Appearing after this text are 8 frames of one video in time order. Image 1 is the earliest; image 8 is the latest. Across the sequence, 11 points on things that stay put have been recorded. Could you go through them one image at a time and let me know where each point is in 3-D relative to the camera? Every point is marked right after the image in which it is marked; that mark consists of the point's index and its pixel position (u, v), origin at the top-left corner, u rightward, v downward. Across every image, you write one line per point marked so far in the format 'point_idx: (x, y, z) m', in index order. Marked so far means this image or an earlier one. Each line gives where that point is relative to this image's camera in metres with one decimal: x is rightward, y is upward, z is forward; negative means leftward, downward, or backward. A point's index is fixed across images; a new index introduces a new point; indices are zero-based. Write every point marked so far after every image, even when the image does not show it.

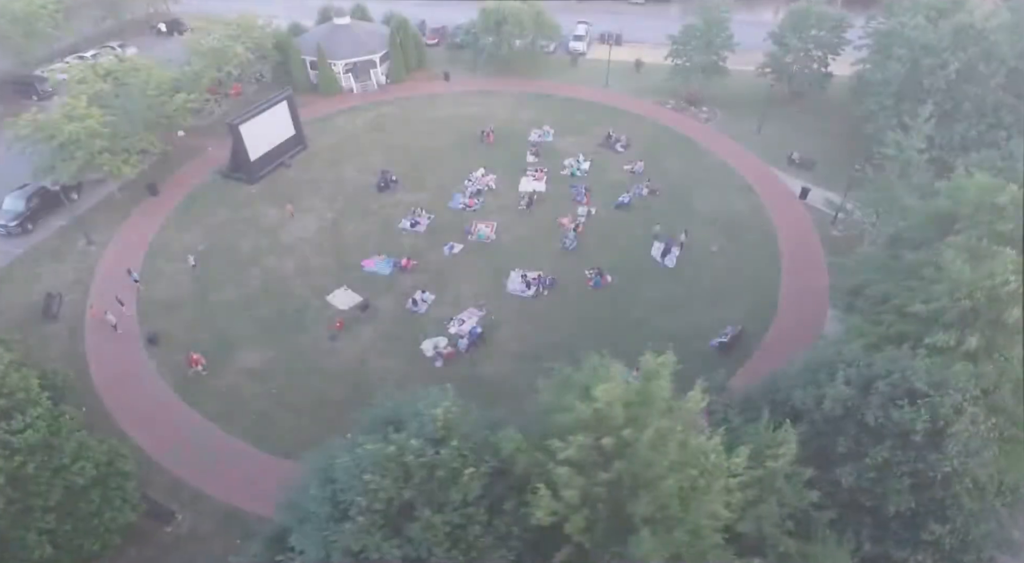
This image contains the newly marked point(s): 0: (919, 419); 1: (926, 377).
0: (+9.1, -3.0, +12.7) m
1: (+9.6, -2.2, +13.2) m
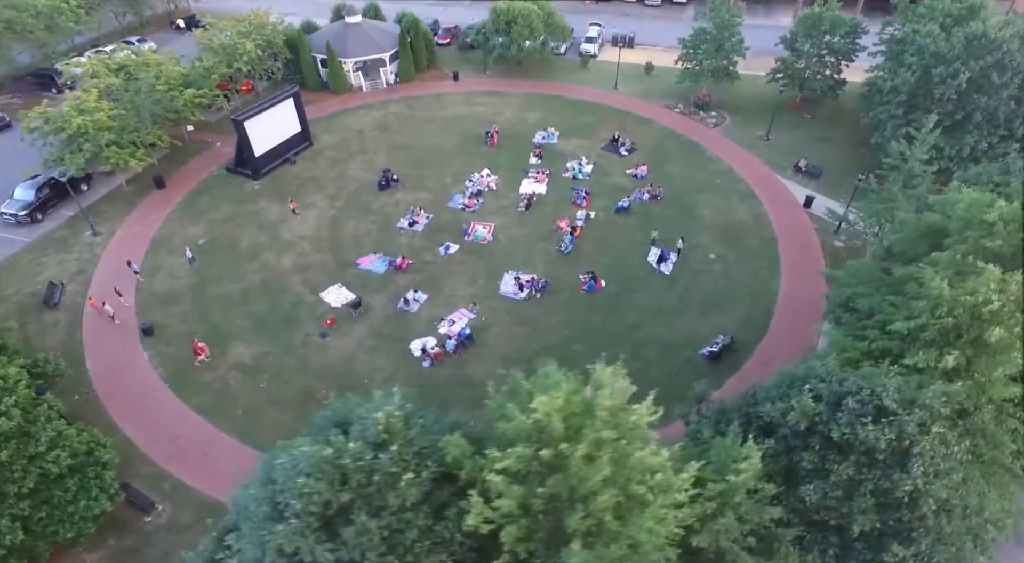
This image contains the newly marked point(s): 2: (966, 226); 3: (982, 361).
0: (+8.1, -3.4, +12.4) m
1: (+8.8, -2.6, +12.9) m
2: (+13.3, +1.7, +16.3) m
3: (+11.8, -2.0, +14.0) m
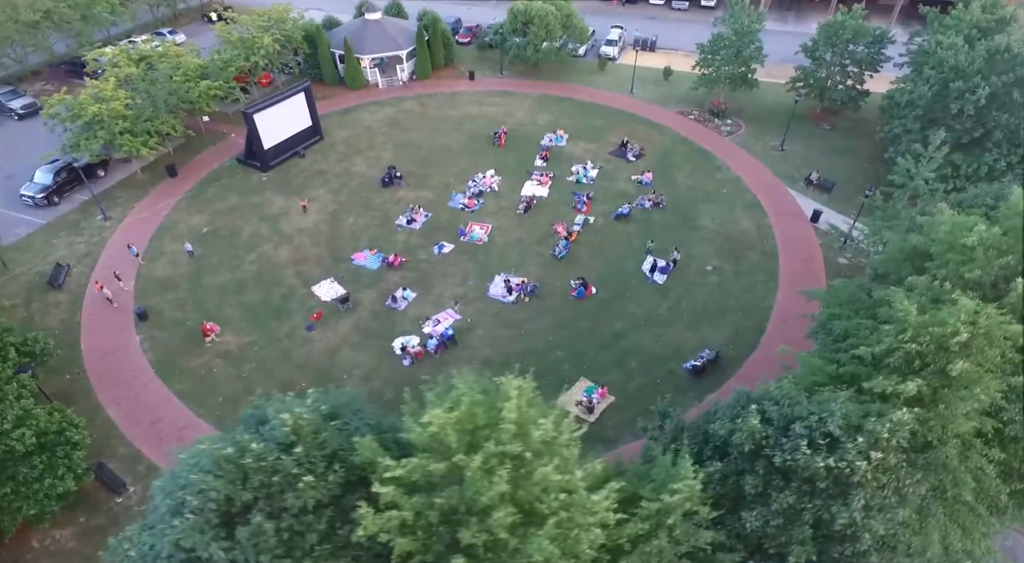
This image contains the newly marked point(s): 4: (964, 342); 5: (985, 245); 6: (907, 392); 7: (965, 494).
0: (+6.6, -3.9, +11.9) m
1: (+7.3, -3.1, +12.4) m
2: (+12.2, +0.9, +15.5) m
3: (+10.4, -2.6, +13.4) m
4: (+10.7, -1.4, +13.1) m
5: (+12.6, +0.9, +14.7) m
6: (+9.4, -2.6, +13.2) m
7: (+10.9, -5.1, +13.3) m
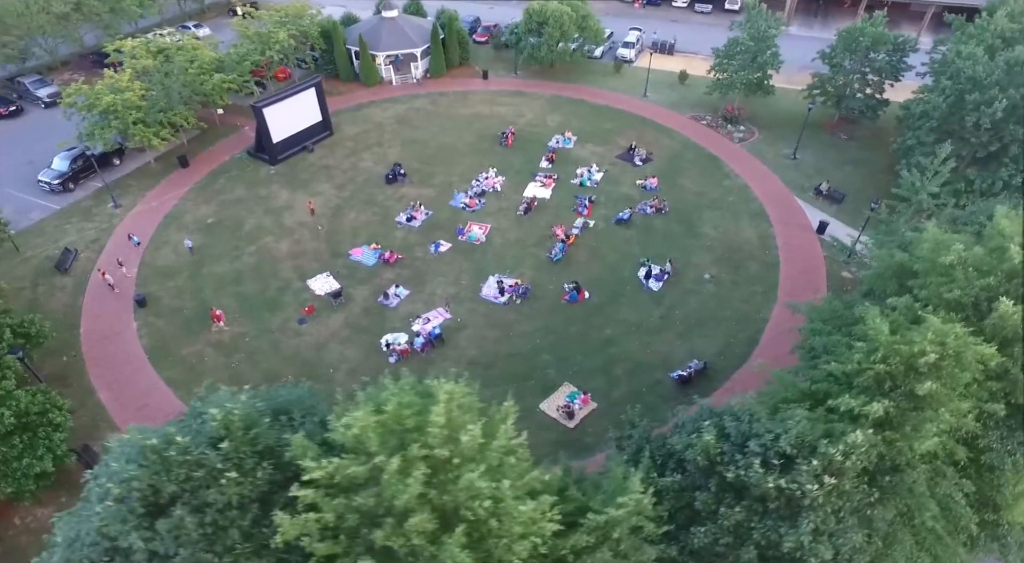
0: (+5.4, -4.2, +11.5) m
1: (+6.1, -3.4, +12.0) m
2: (+11.3, +0.4, +14.9) m
3: (+9.3, -3.1, +12.9) m
4: (+9.6, -1.9, +12.6) m
5: (+11.6, +0.4, +14.1) m
6: (+8.3, -3.0, +12.7) m
7: (+9.7, -5.6, +12.8) m
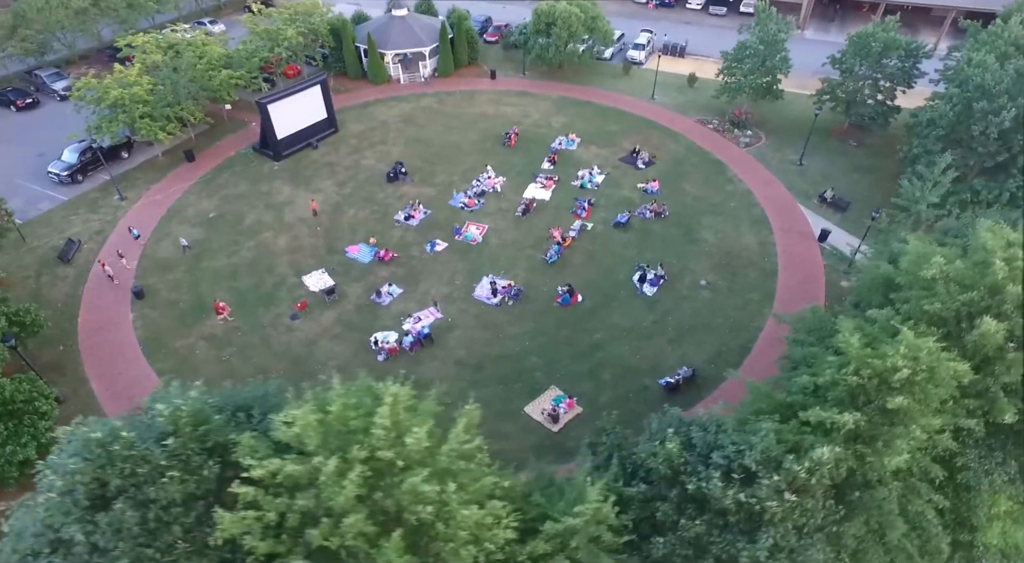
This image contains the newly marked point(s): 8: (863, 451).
0: (+4.5, -4.4, +11.3) m
1: (+5.2, -3.6, +11.8) m
2: (+10.5, 0.0, +14.6) m
3: (+8.5, -3.4, +12.5) m
4: (+8.8, -2.2, +12.2) m
5: (+10.9, 0.0, +13.7) m
6: (+7.4, -3.3, +12.4) m
7: (+8.8, -5.9, +12.5) m
8: (+8.0, -3.9, +12.5) m
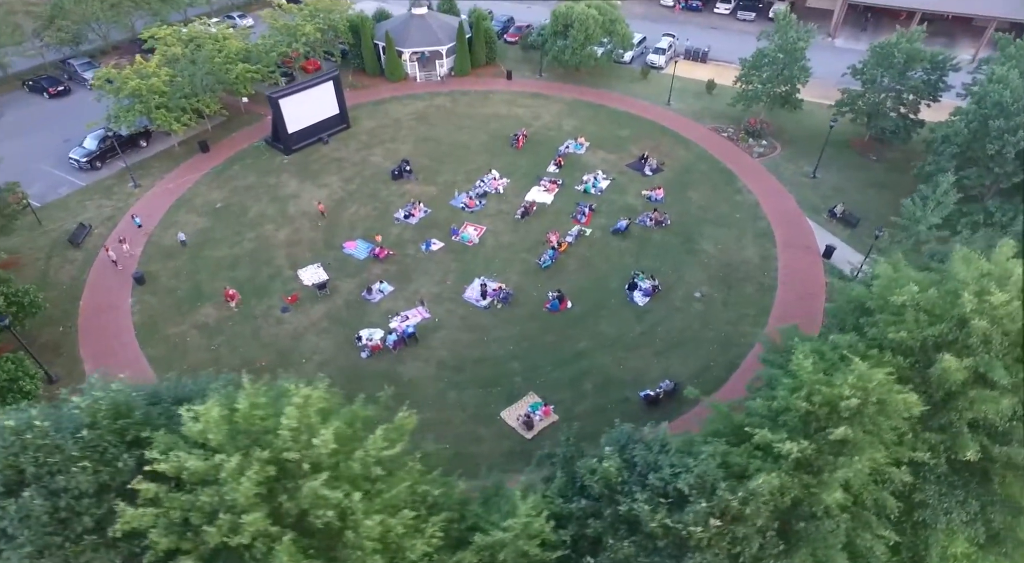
0: (+2.9, -4.8, +11.0) m
1: (+3.7, -4.0, +11.4) m
2: (+9.3, -0.6, +14.0) m
3: (+7.0, -3.9, +12.0) m
4: (+7.3, -2.7, +11.7) m
5: (+9.6, -0.6, +13.1) m
6: (+6.0, -3.8, +12.0) m
7: (+7.2, -6.4, +12.0) m
8: (+6.5, -4.4, +12.1) m
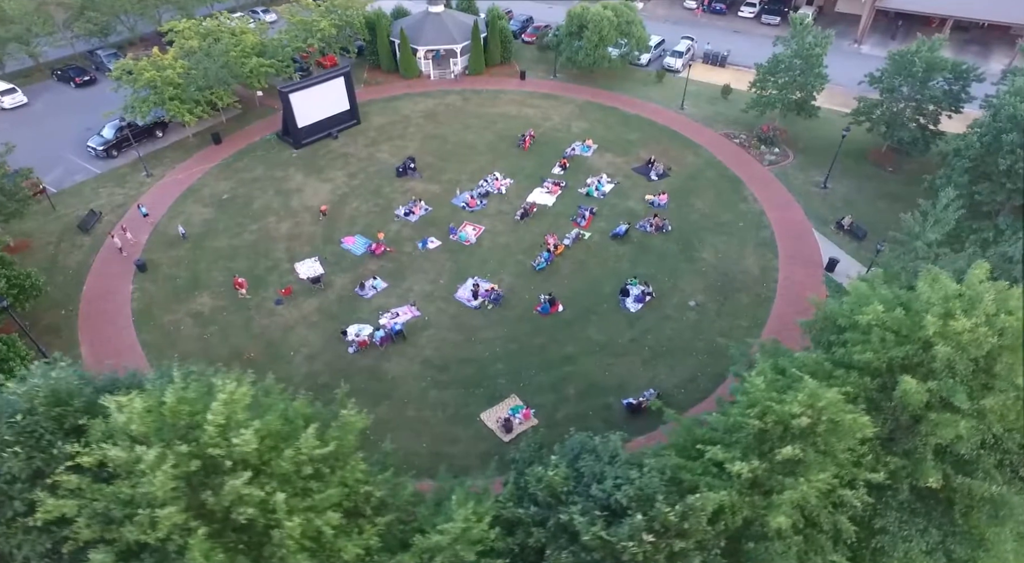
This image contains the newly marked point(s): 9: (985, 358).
0: (+1.6, -4.9, +10.8) m
1: (+2.5, -4.3, +11.2) m
2: (+8.3, -1.0, +13.5) m
3: (+5.8, -4.3, +11.7) m
4: (+6.1, -3.1, +11.4) m
5: (+8.6, -1.1, +12.6) m
6: (+4.7, -4.1, +11.7) m
7: (+5.9, -6.8, +11.6) m
8: (+5.2, -4.7, +11.7) m
9: (+9.9, -1.6, +11.6) m
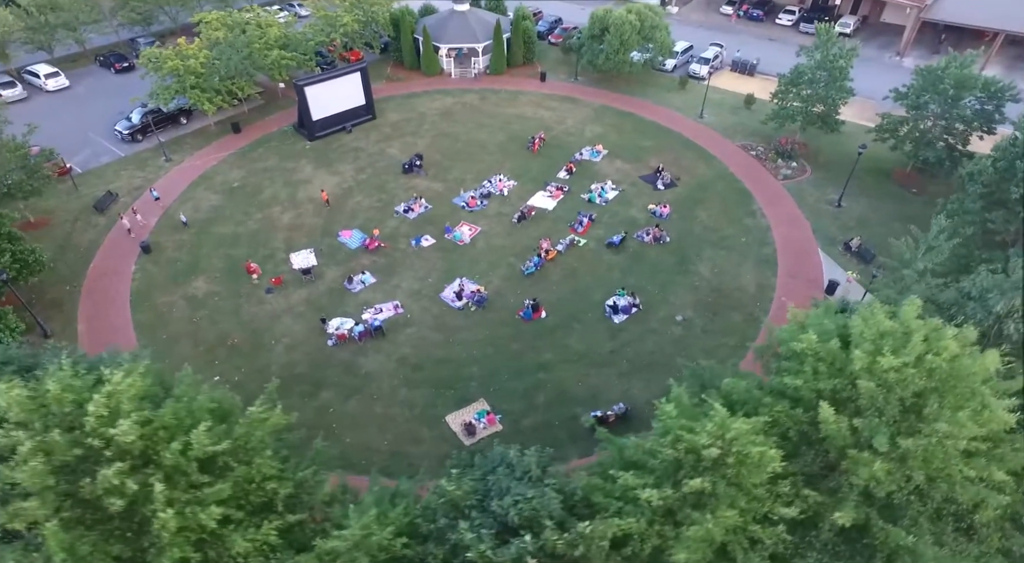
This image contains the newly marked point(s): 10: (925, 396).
0: (-0.6, -5.2, +10.7) m
1: (+0.3, -4.6, +11.0) m
2: (+6.5, -1.7, +12.9) m
3: (+3.7, -4.8, +11.3) m
4: (+4.1, -3.6, +10.9) m
5: (+6.7, -1.7, +12.0) m
6: (+2.7, -4.5, +11.3) m
7: (+3.6, -7.3, +11.2) m
8: (+3.1, -5.2, +11.4) m
9: (+8.0, -2.4, +10.9) m
10: (+8.1, -2.3, +10.8) m
